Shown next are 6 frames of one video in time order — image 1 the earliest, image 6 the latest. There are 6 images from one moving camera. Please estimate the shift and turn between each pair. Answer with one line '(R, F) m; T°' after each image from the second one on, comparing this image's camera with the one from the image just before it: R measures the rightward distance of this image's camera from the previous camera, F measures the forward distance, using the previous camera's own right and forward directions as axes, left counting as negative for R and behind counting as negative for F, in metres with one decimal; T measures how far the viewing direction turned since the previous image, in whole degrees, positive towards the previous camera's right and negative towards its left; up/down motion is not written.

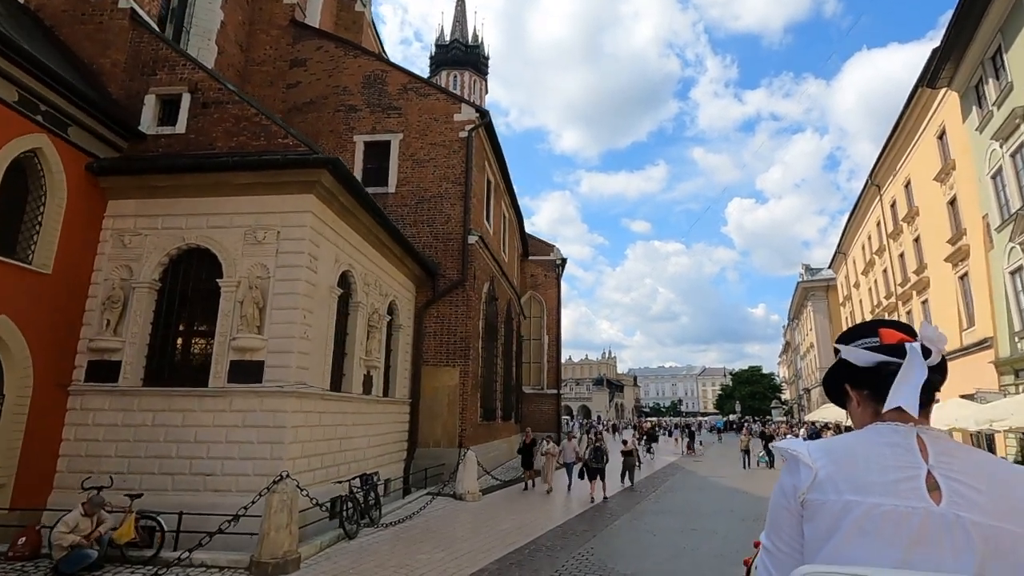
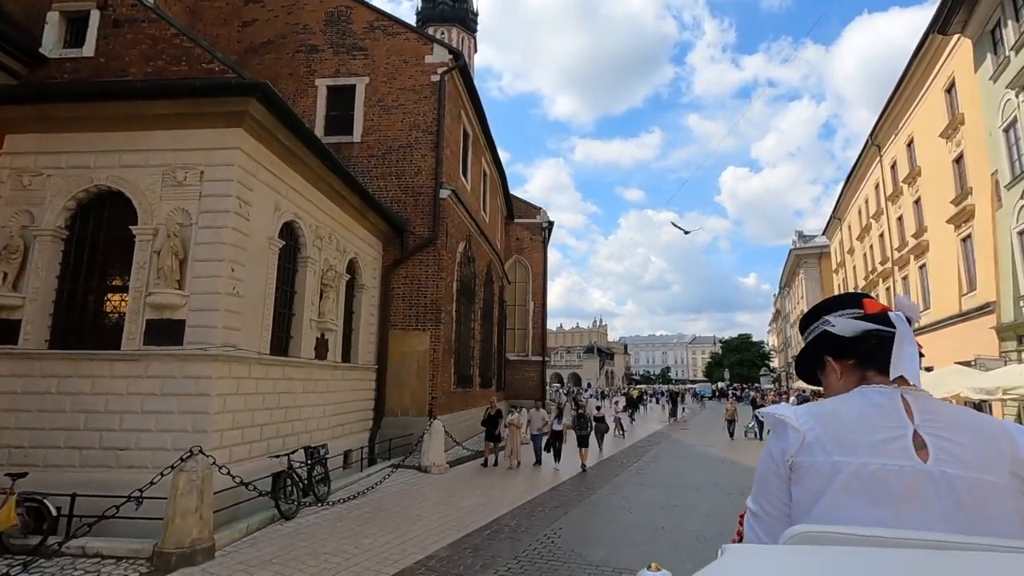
(+0.5, +1.2) m; +1°
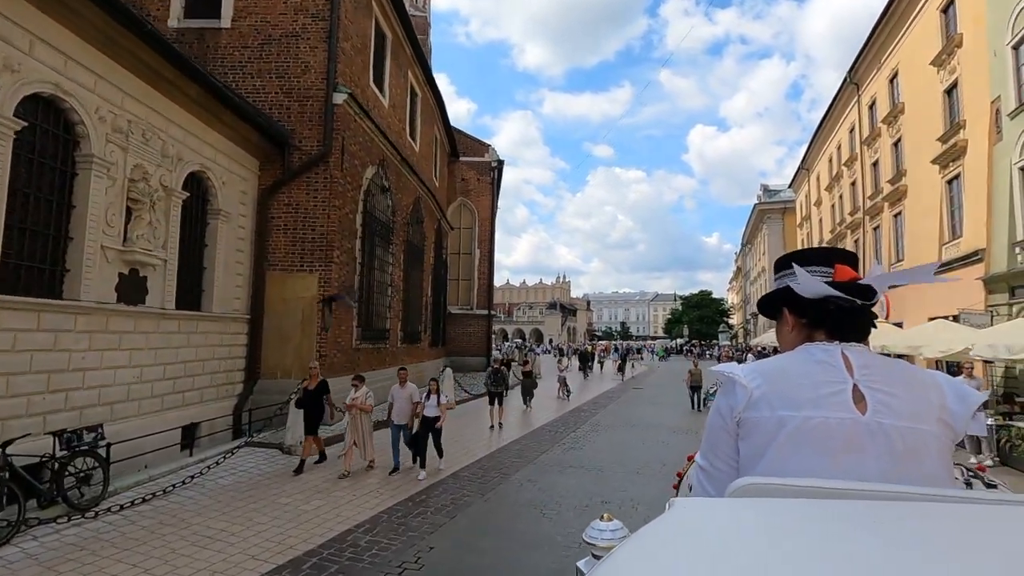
(+1.3, +2.9) m; +4°
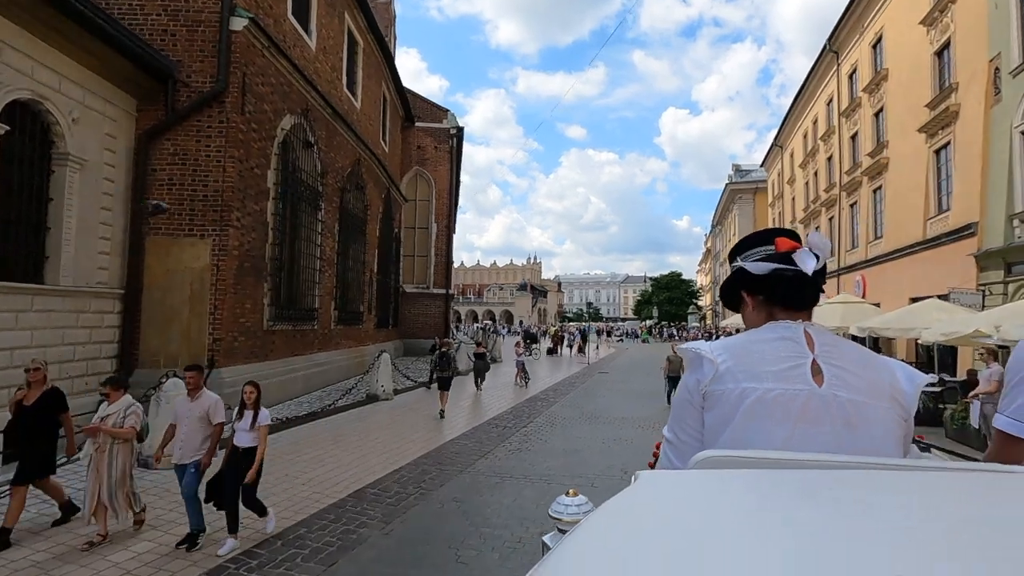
(+0.6, +1.9) m; +3°
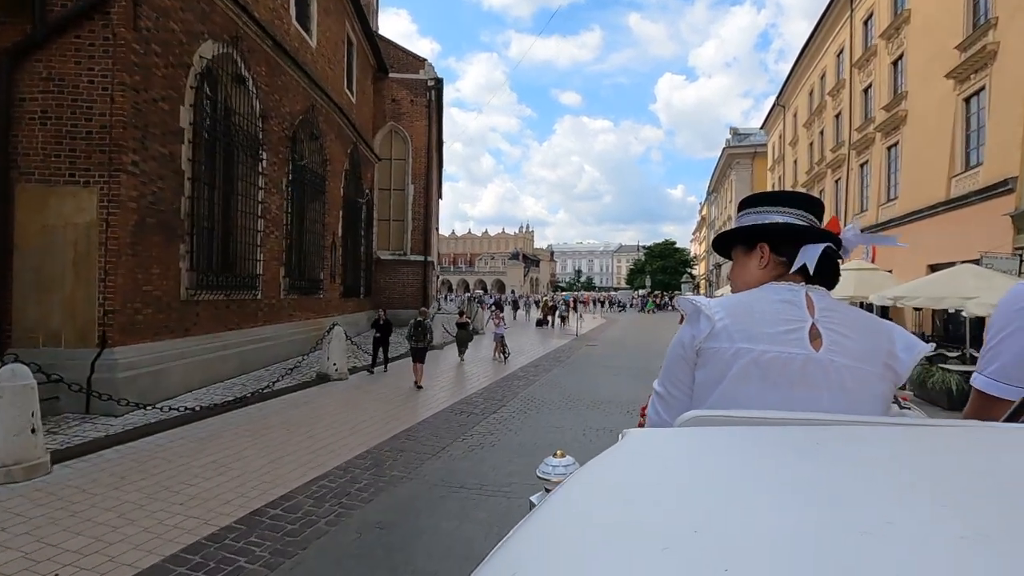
(+0.5, +1.8) m; +1°
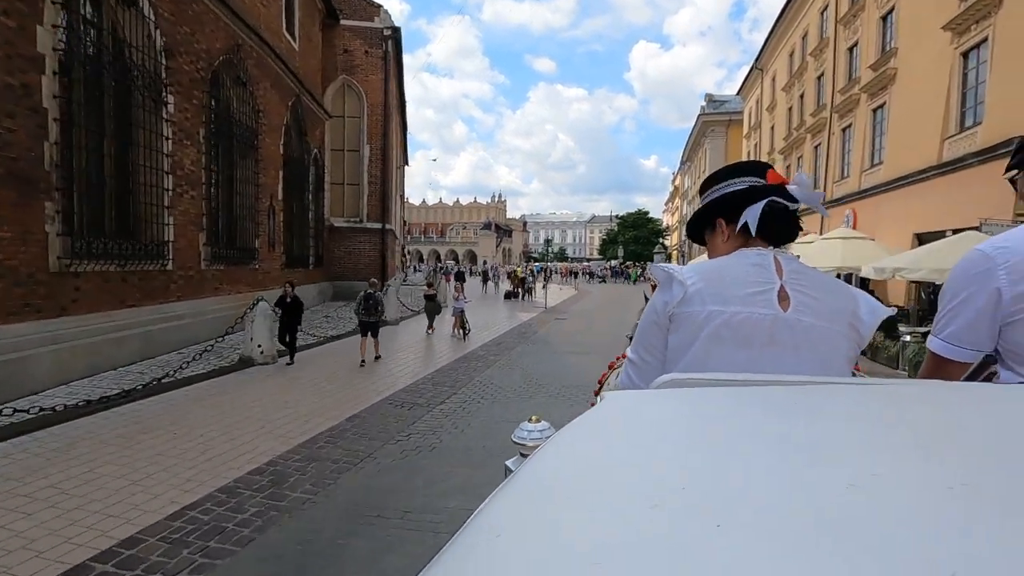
(+0.4, +1.5) m; +3°
